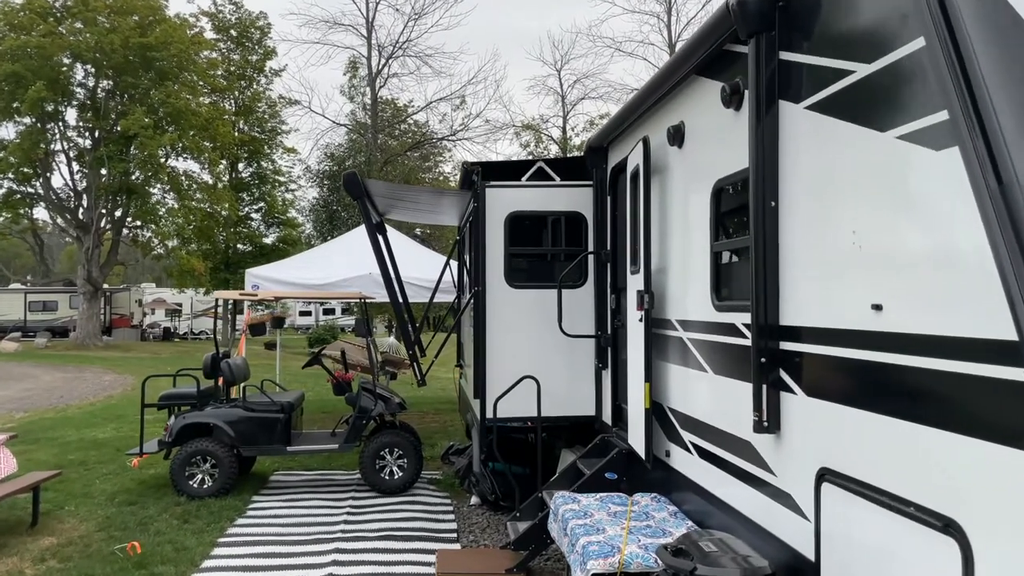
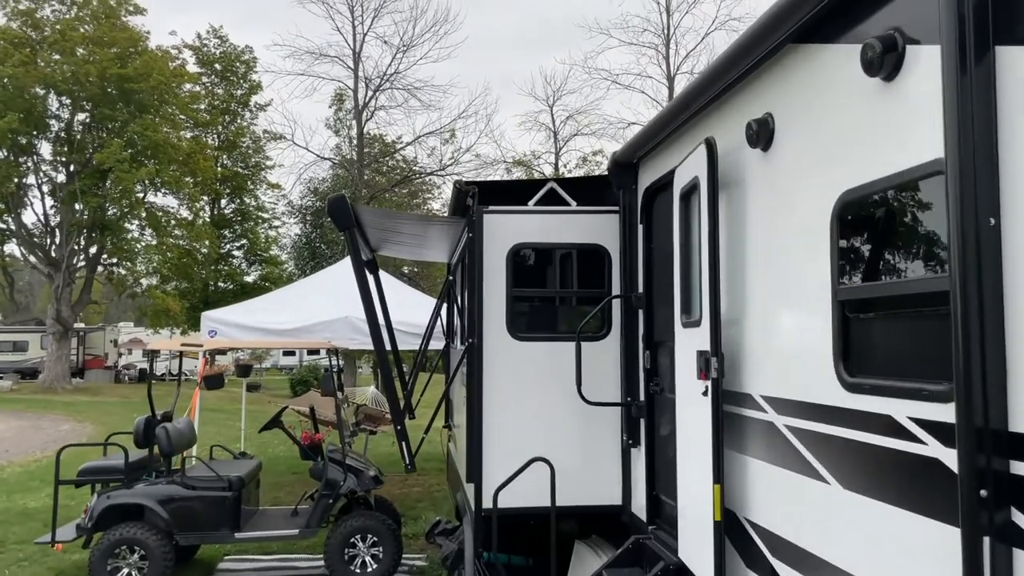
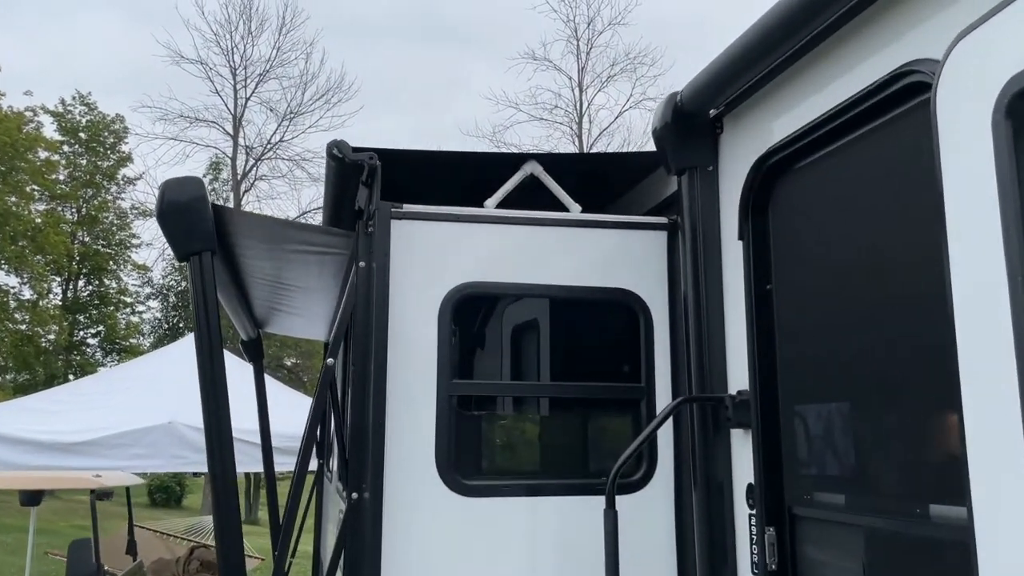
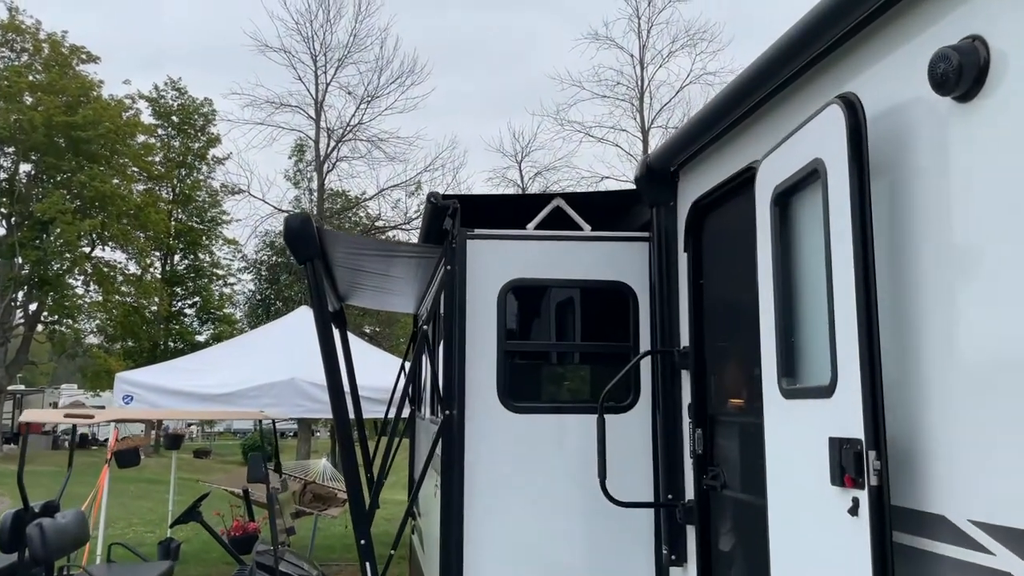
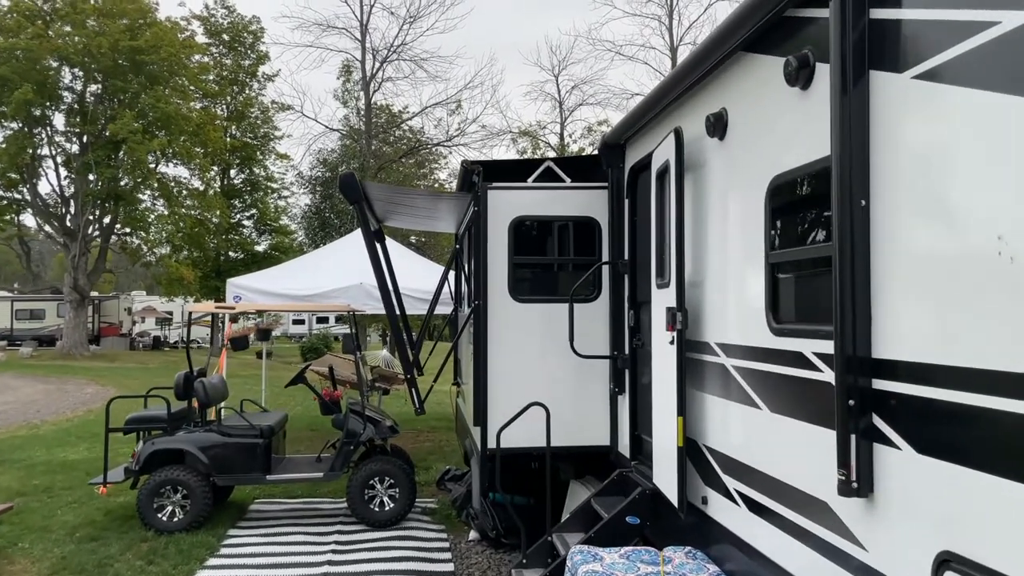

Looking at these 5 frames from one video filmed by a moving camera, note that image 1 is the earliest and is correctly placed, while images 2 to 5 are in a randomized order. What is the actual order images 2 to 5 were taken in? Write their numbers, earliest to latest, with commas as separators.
5, 2, 4, 3
